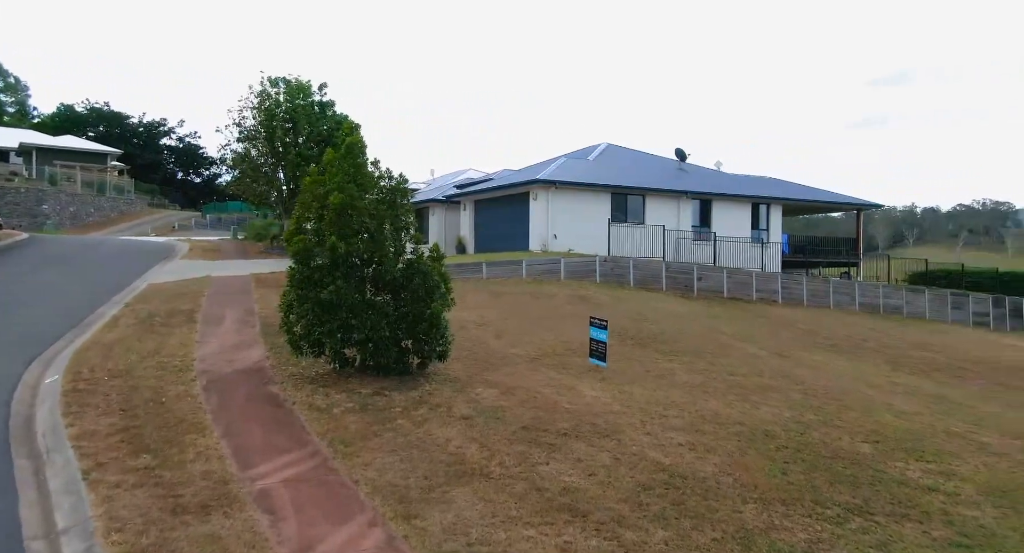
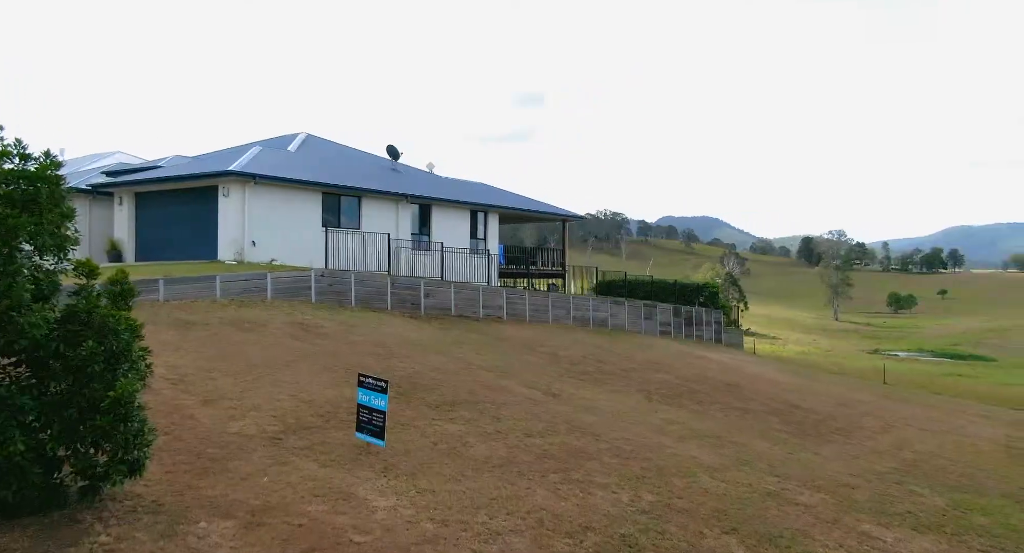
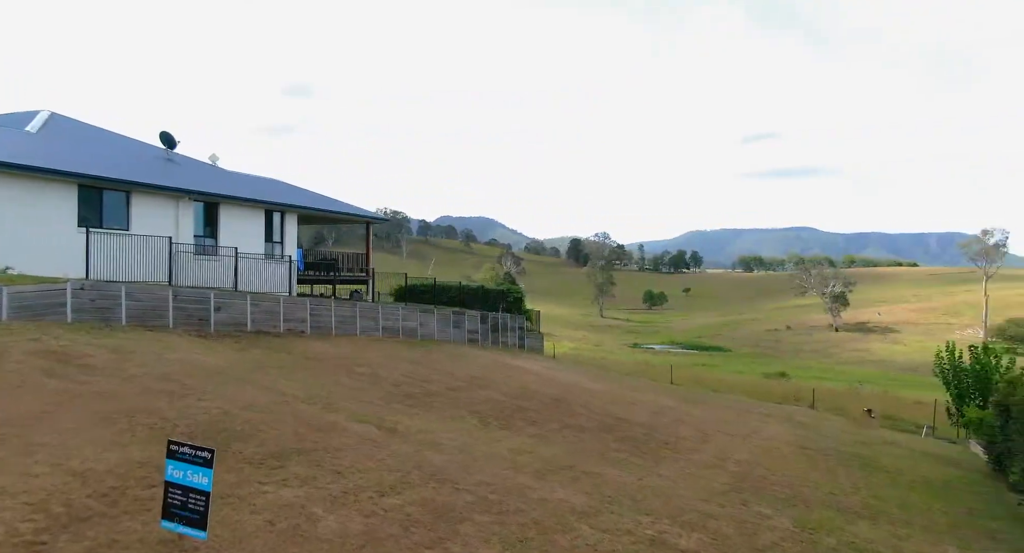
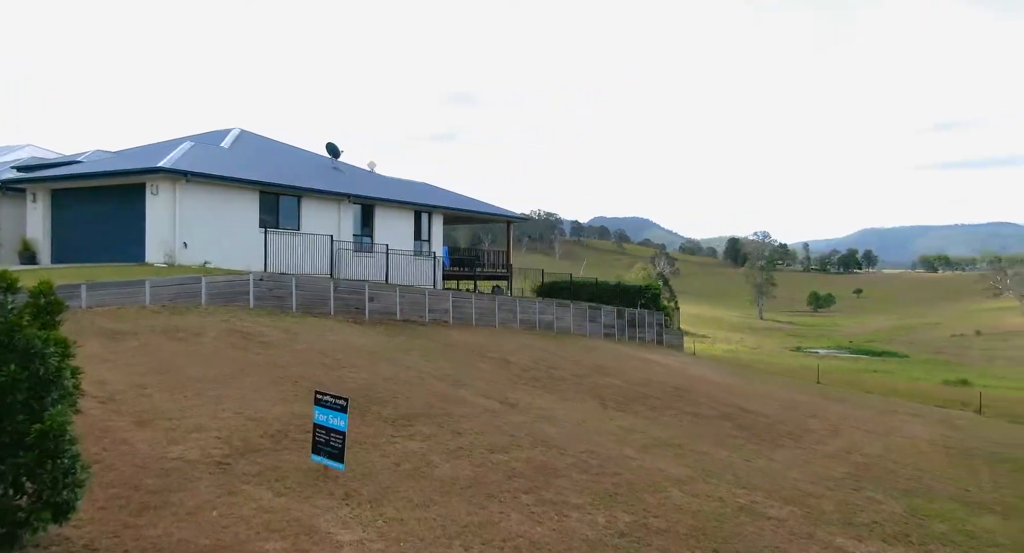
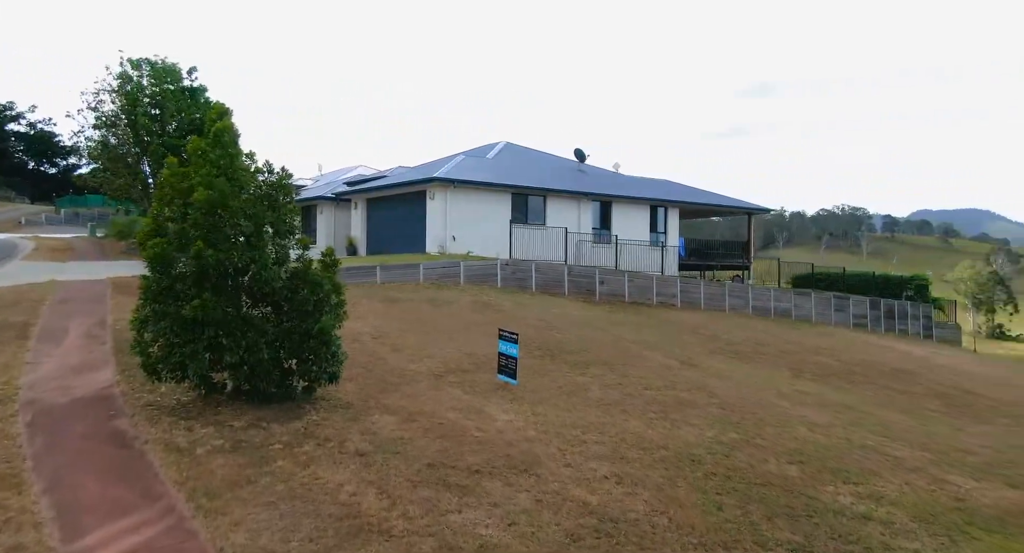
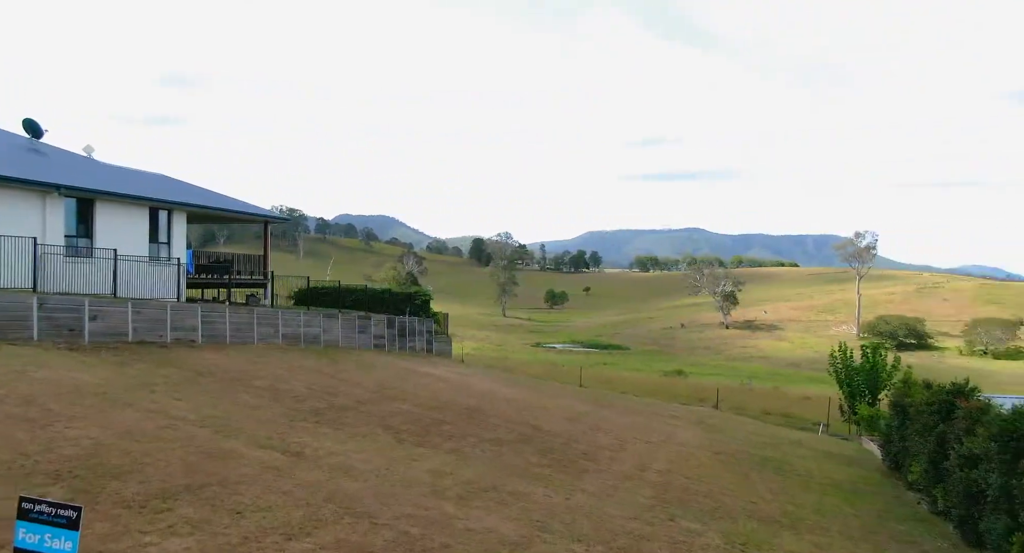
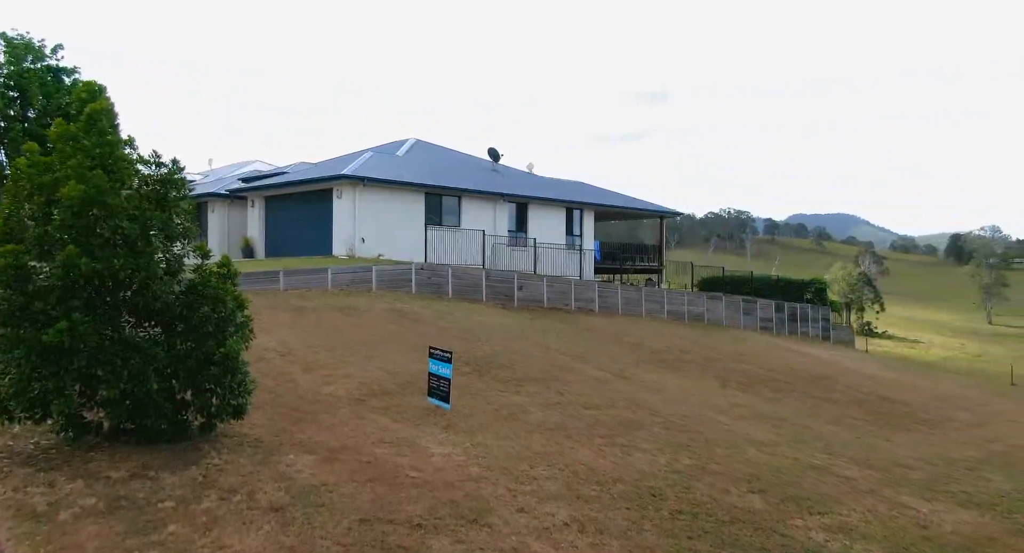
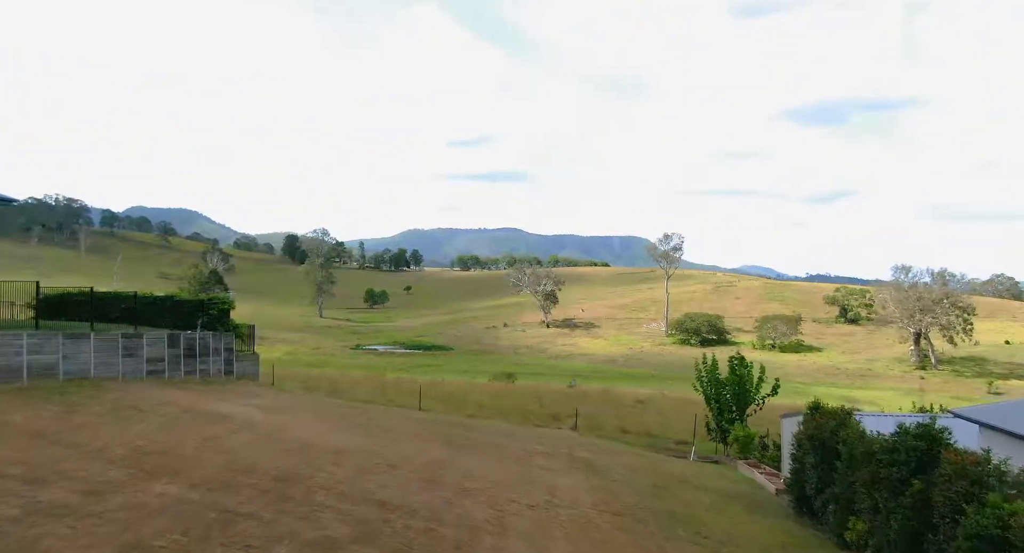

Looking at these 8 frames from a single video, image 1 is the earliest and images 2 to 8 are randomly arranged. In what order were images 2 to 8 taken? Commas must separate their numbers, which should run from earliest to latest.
5, 7, 2, 4, 3, 6, 8
